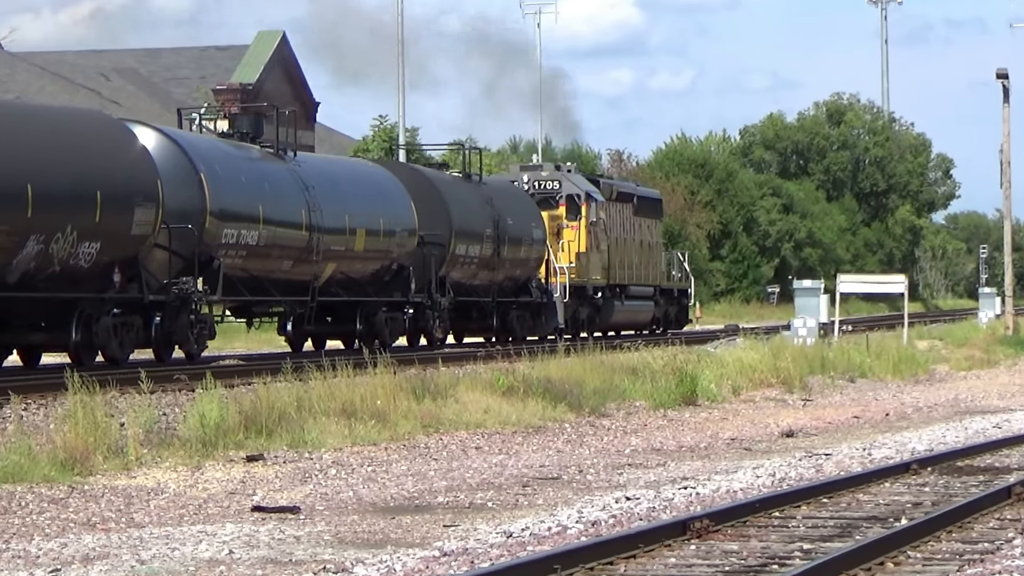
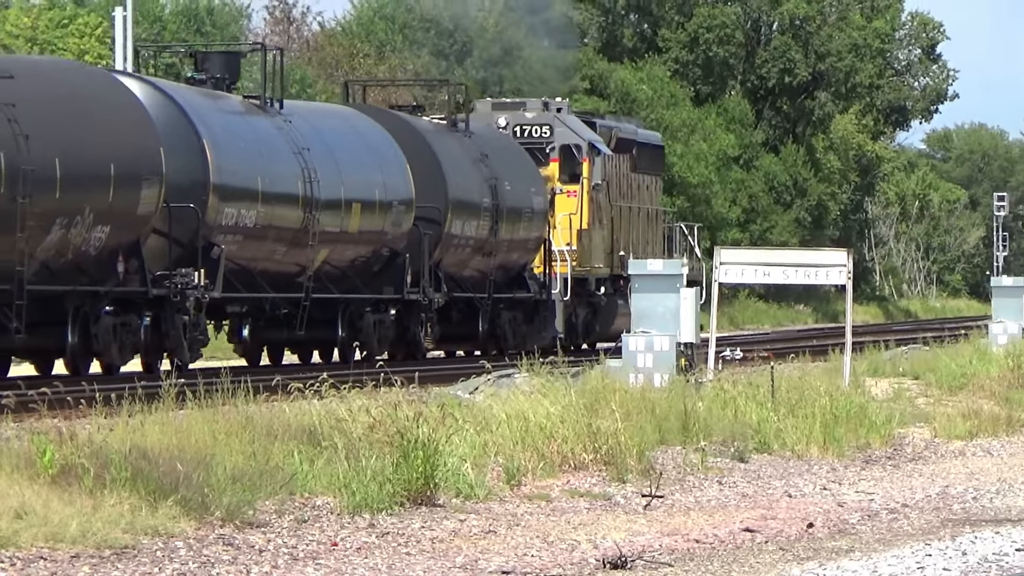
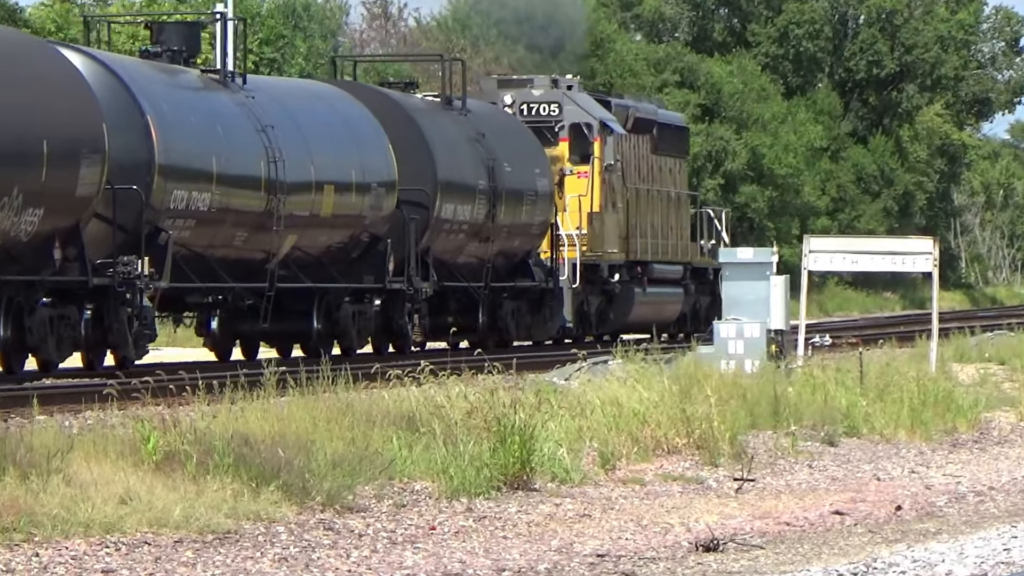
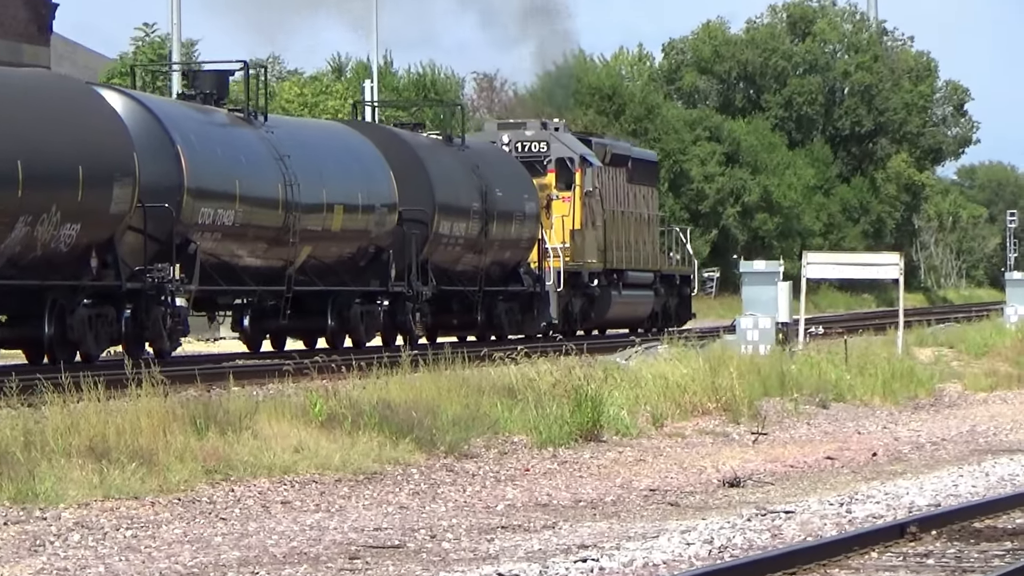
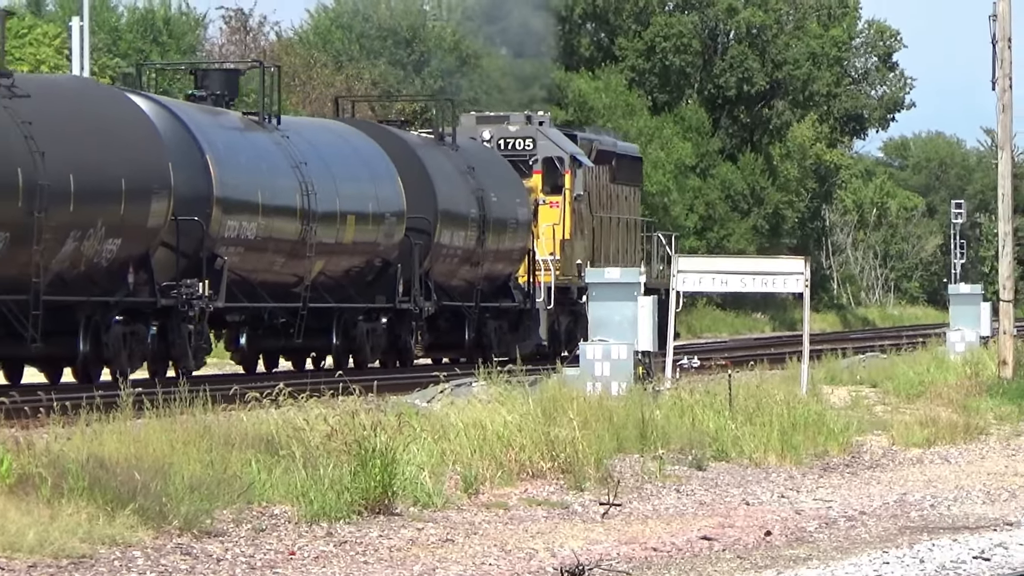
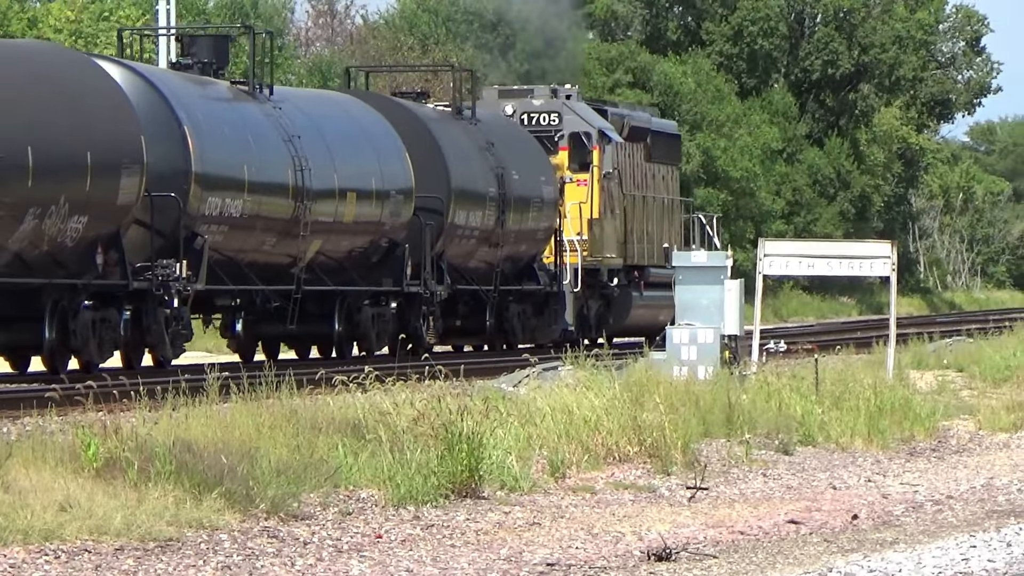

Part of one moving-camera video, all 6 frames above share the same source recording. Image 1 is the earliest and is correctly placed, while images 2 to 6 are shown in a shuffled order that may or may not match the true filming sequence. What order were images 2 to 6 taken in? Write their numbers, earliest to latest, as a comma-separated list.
4, 3, 6, 2, 5
